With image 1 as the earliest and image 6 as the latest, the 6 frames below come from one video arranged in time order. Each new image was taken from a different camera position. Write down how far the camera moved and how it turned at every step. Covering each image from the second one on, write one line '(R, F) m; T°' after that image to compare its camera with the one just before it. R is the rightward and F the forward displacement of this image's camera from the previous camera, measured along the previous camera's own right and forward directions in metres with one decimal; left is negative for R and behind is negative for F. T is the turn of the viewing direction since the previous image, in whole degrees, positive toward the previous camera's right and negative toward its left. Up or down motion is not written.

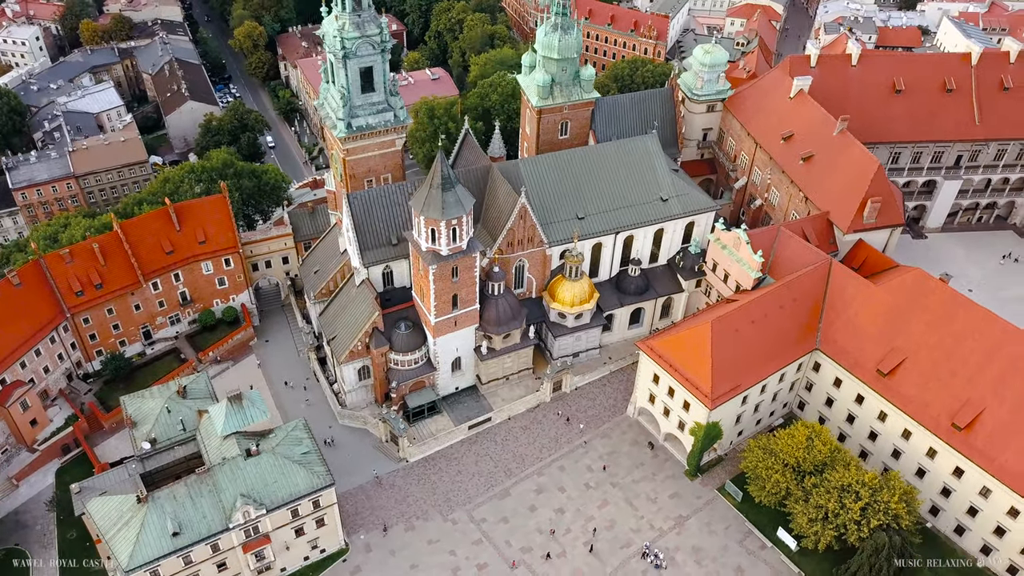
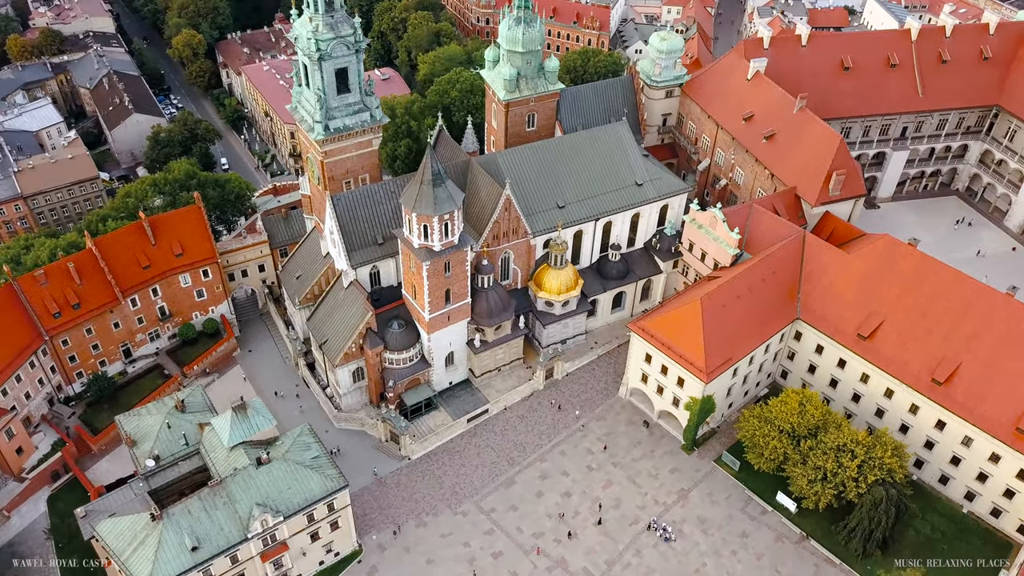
(-4.3, -0.6) m; +4°
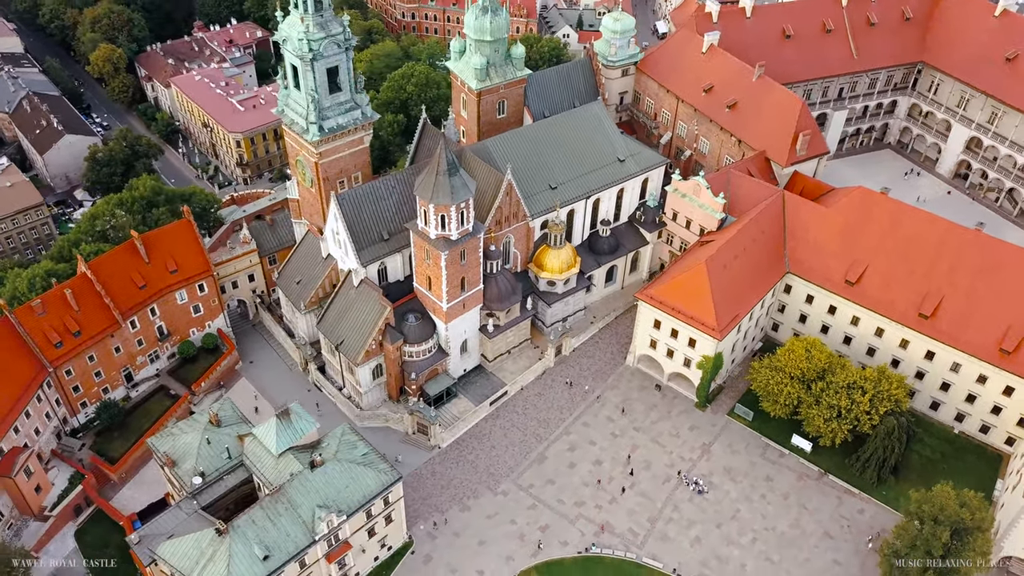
(-8.5, -1.0) m; +6°
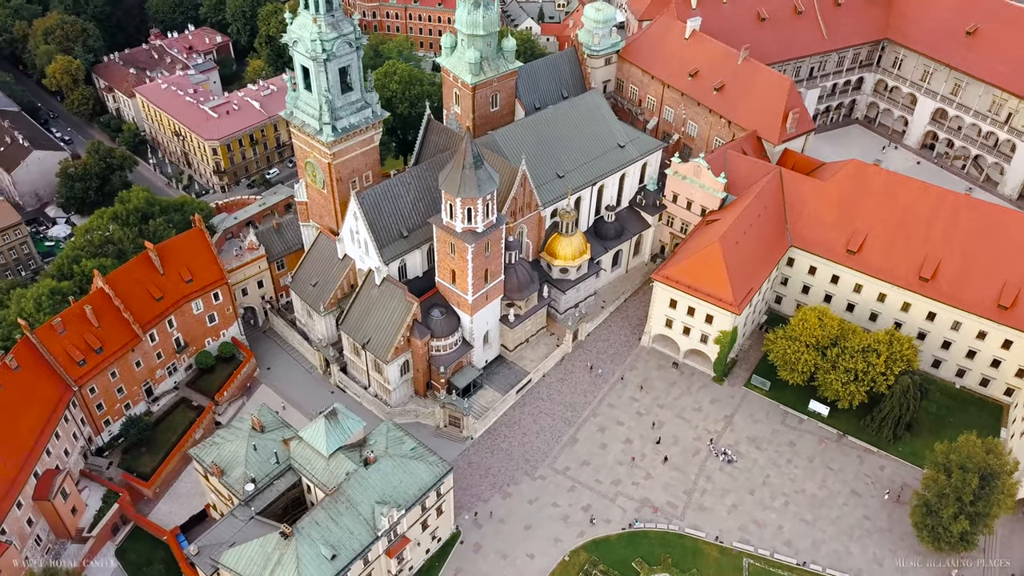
(-6.5, -0.8) m; +4°
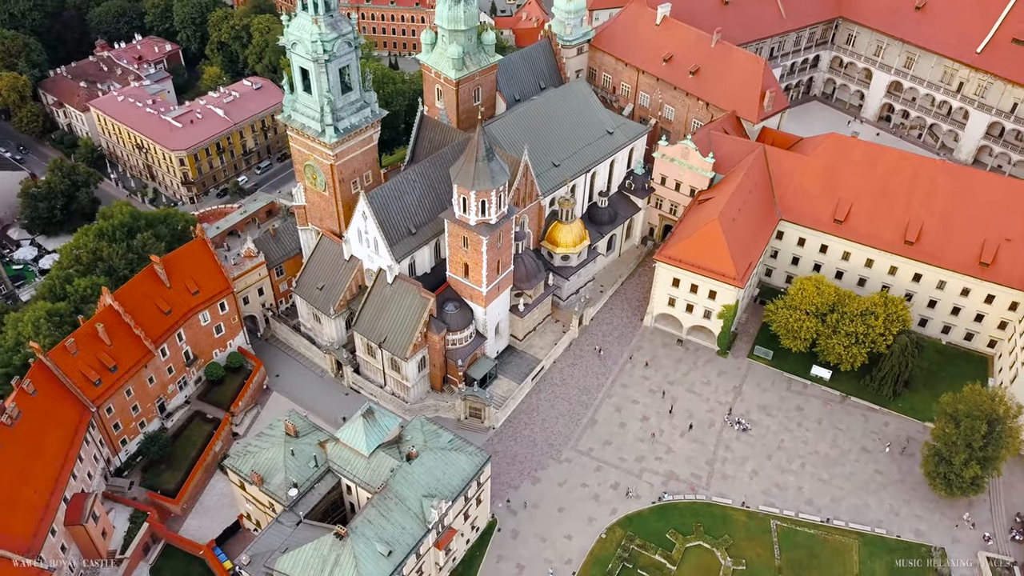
(-6.0, -0.7) m; +4°
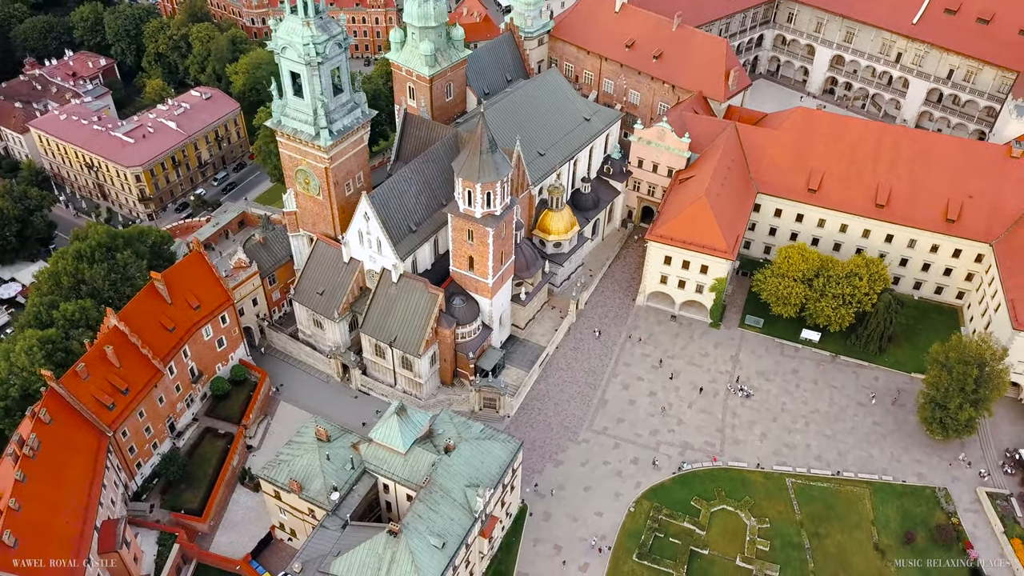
(-6.4, -0.8) m; +5°
